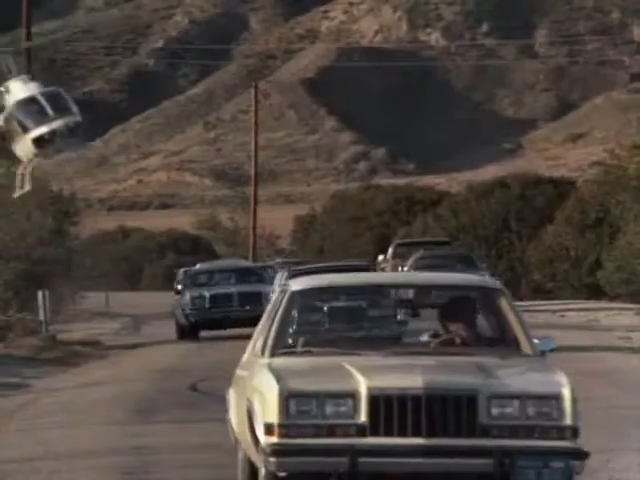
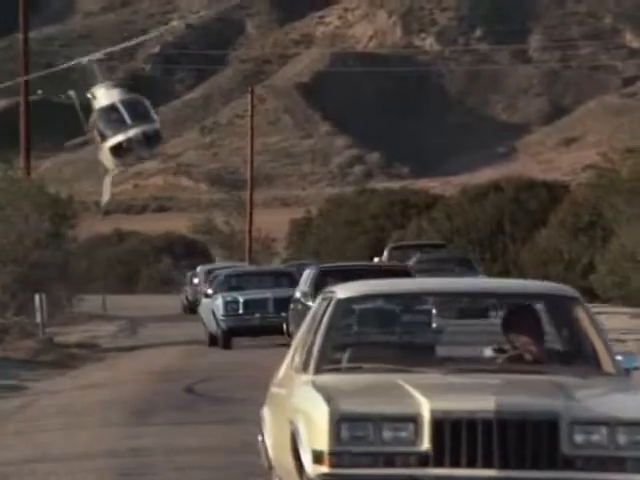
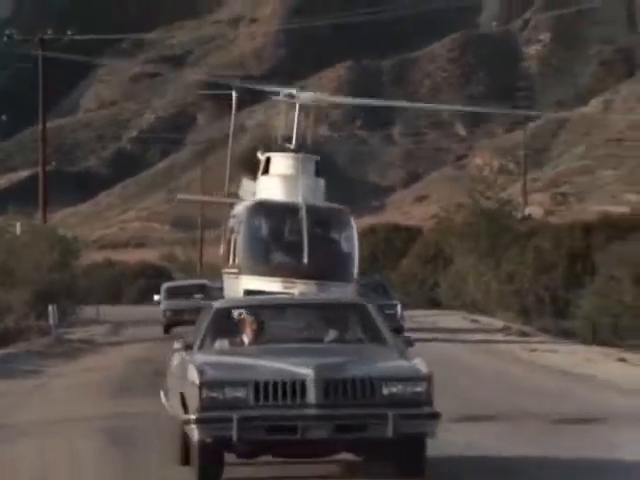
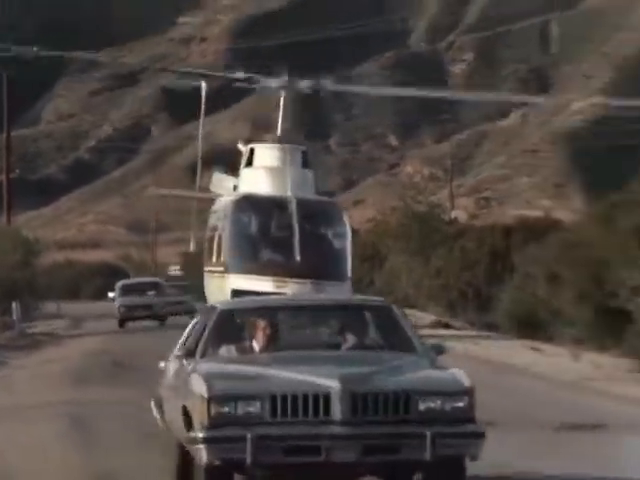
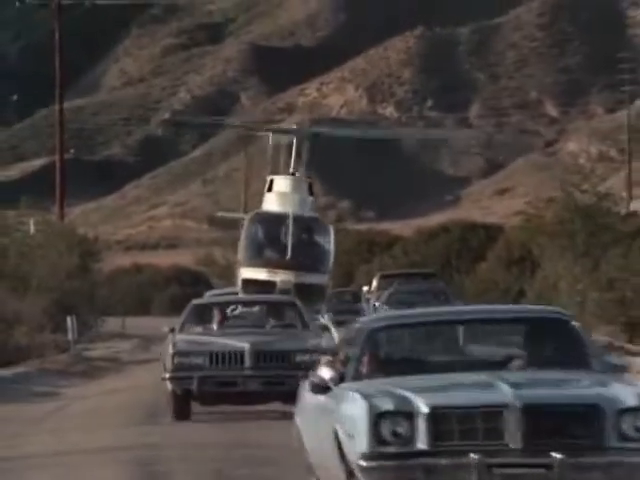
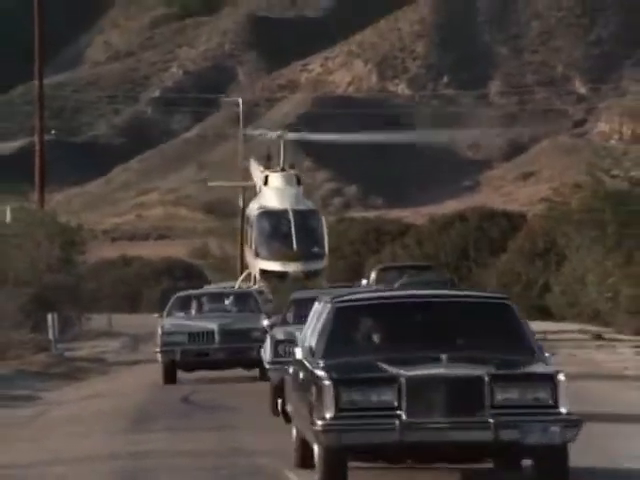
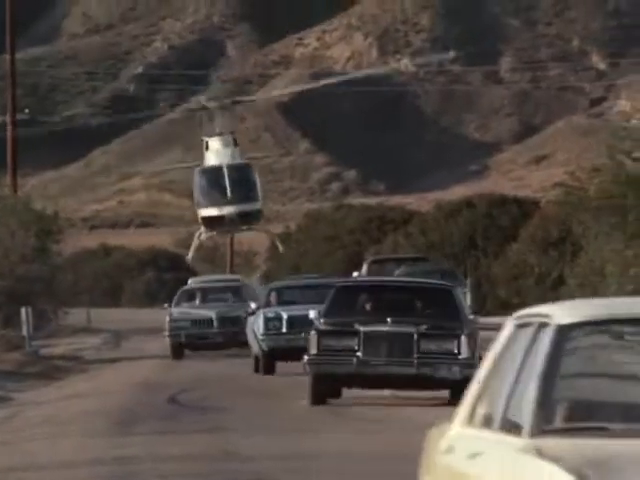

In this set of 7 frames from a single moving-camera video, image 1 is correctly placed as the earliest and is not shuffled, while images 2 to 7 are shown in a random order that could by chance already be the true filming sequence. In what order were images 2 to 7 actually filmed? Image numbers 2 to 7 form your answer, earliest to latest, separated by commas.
2, 7, 6, 5, 3, 4
